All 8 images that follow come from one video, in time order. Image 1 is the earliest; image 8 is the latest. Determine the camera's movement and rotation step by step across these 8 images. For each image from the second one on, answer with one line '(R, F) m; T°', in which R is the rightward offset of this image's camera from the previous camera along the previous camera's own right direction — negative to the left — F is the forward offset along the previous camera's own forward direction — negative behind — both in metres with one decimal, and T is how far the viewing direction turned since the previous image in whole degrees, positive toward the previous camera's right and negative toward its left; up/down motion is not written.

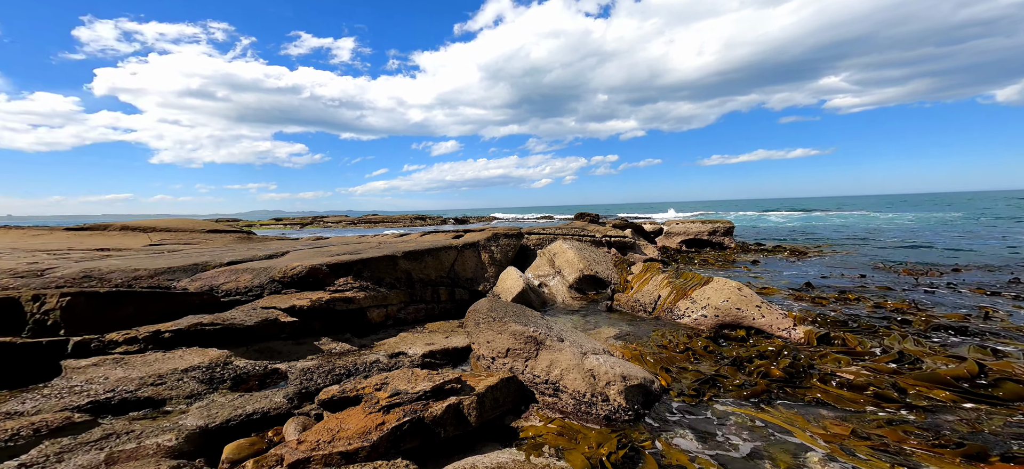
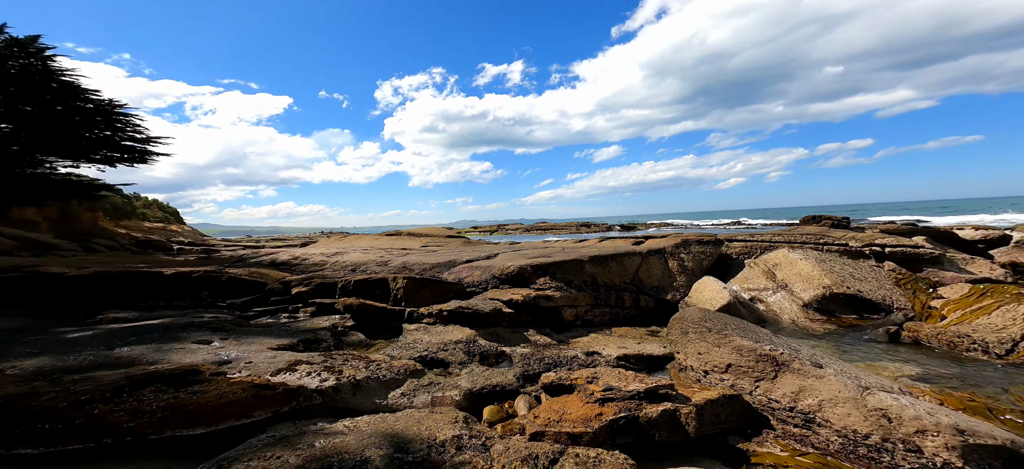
(-0.2, -0.2) m; -26°
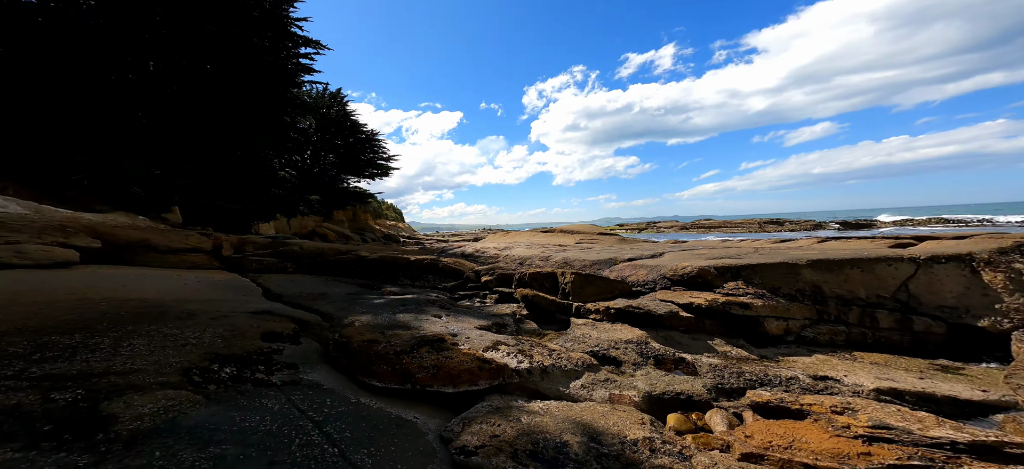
(-0.3, -0.1) m; -23°
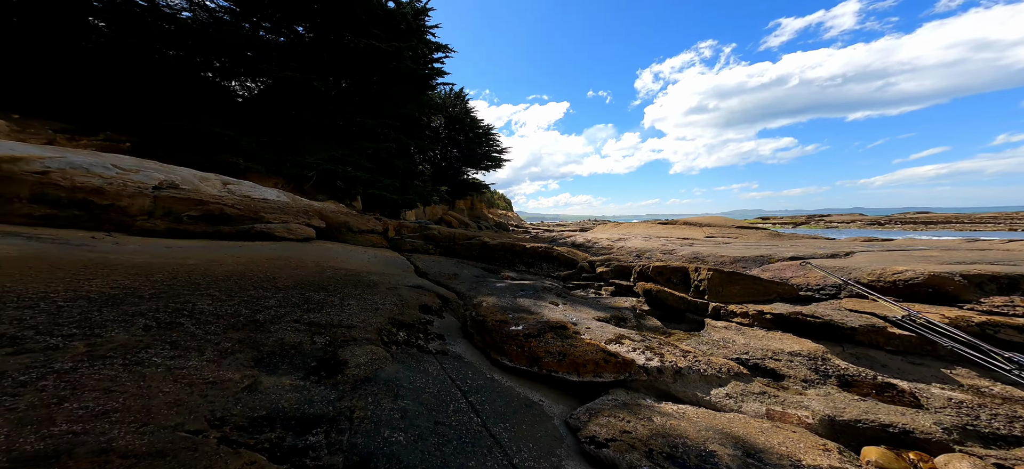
(-0.2, 0.0) m; -17°
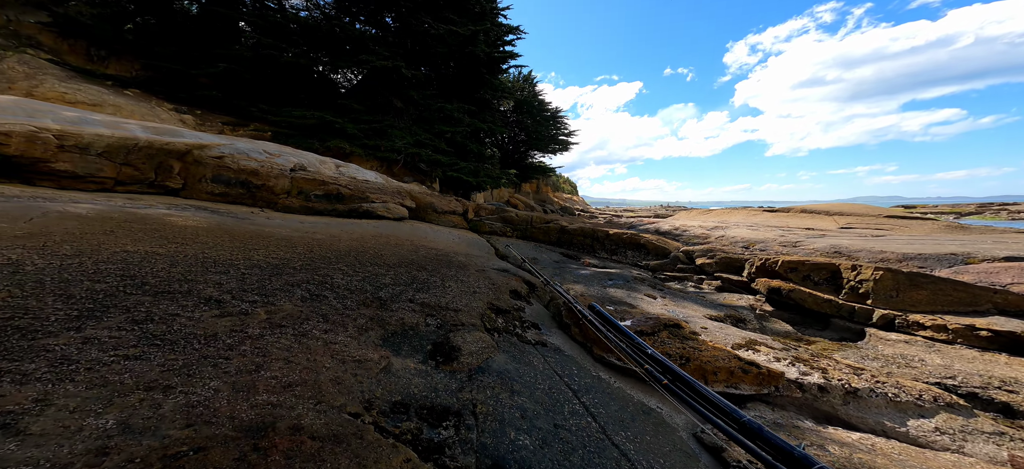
(-0.5, +0.2) m; -10°
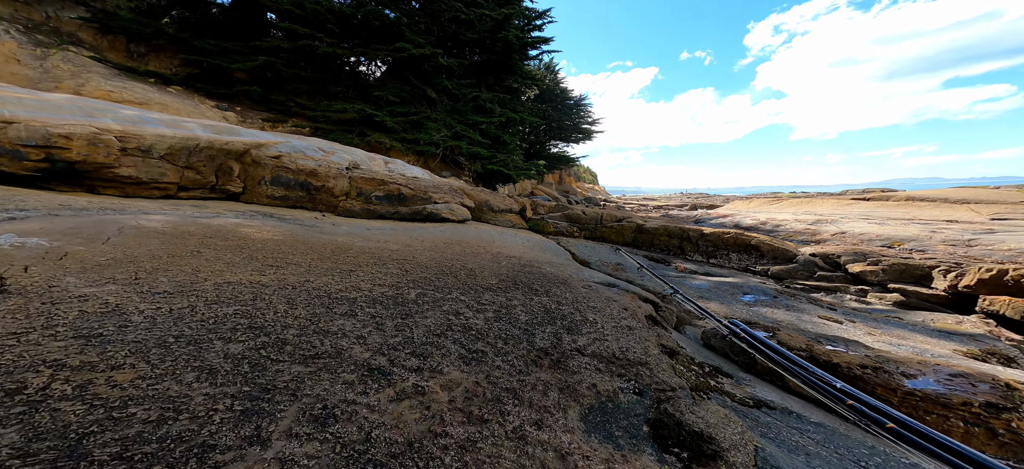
(-1.7, +0.9) m; -2°
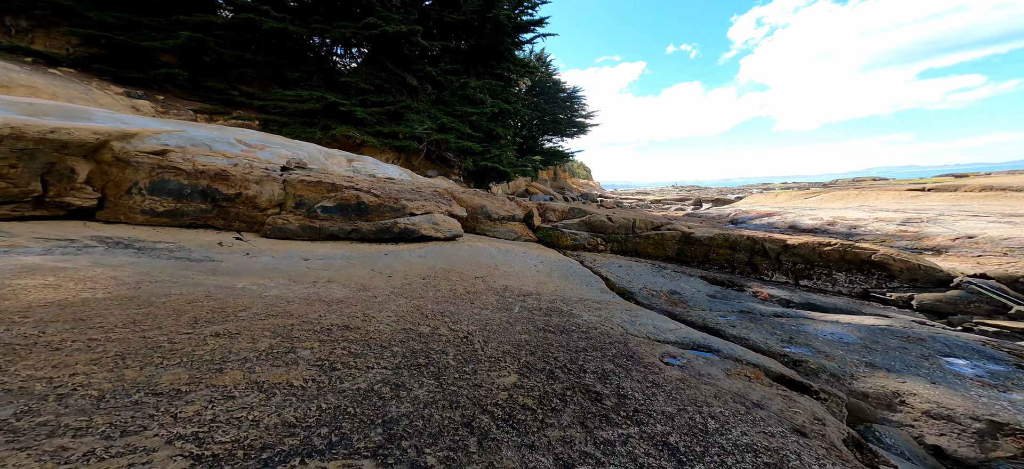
(-0.3, +2.6) m; +1°
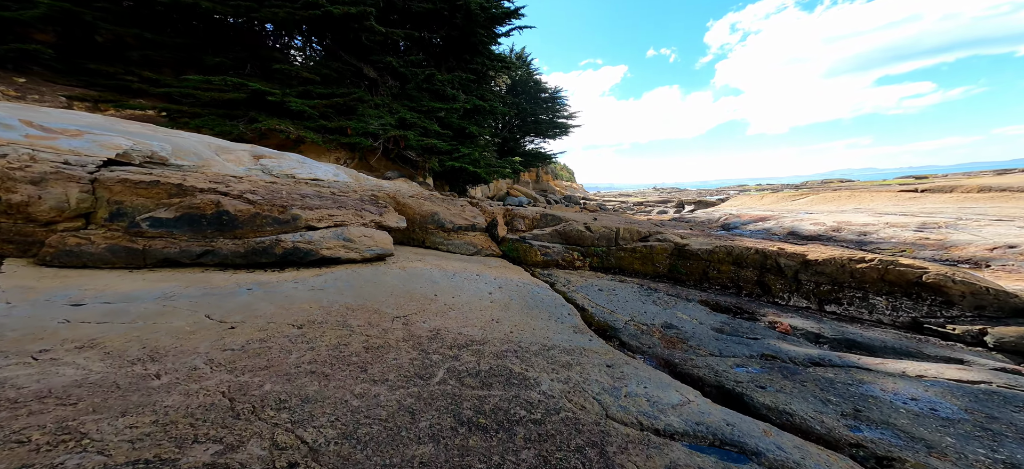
(+0.6, +1.6) m; +2°
